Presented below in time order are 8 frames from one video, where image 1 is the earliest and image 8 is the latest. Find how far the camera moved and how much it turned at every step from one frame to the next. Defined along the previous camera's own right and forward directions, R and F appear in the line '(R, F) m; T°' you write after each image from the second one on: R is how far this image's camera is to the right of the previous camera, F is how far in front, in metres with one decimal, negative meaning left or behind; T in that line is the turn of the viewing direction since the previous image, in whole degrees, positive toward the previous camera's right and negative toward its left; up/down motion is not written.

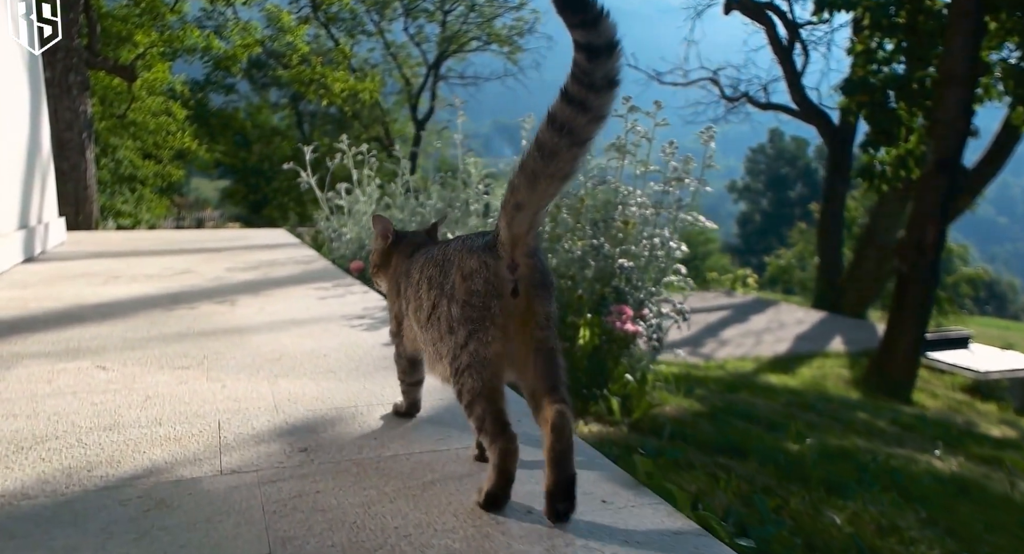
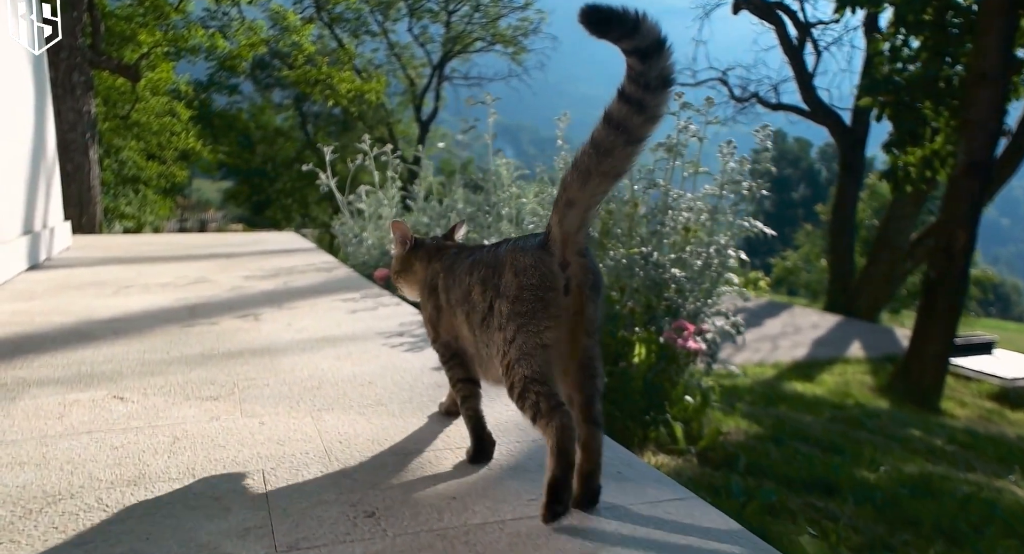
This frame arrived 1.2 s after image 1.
(-0.2, +0.3) m; 0°
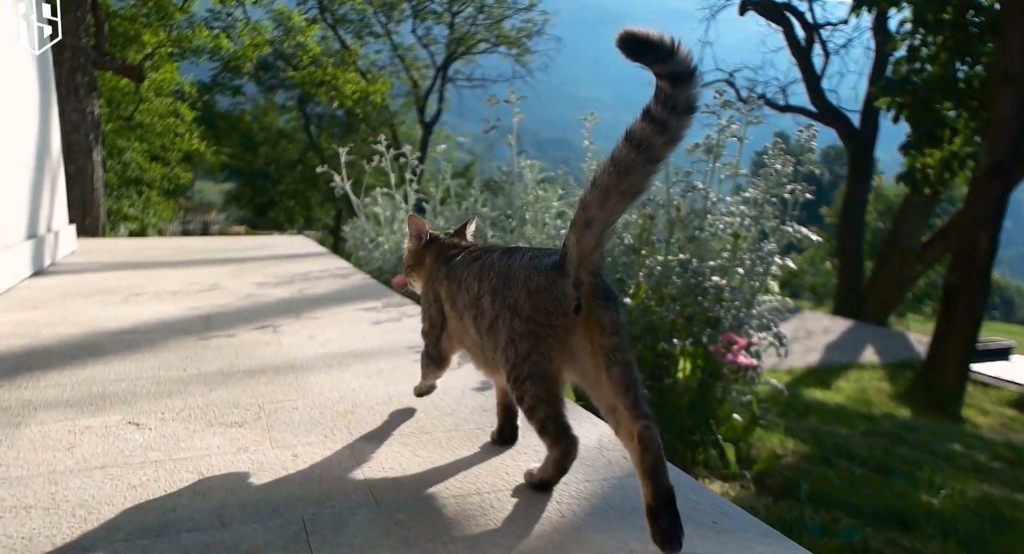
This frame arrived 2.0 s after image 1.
(-0.2, +0.2) m; 0°
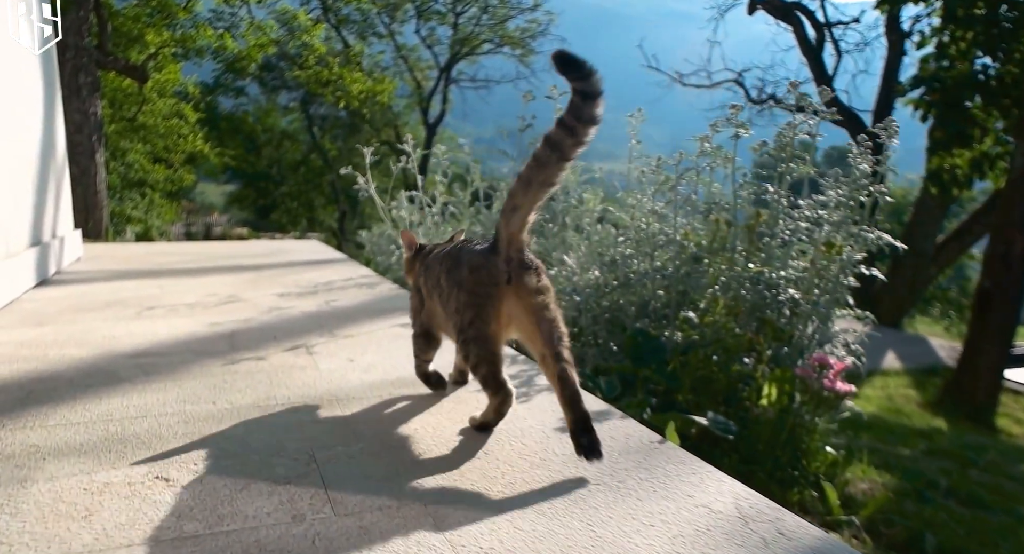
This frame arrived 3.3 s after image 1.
(-0.2, +0.4) m; 0°
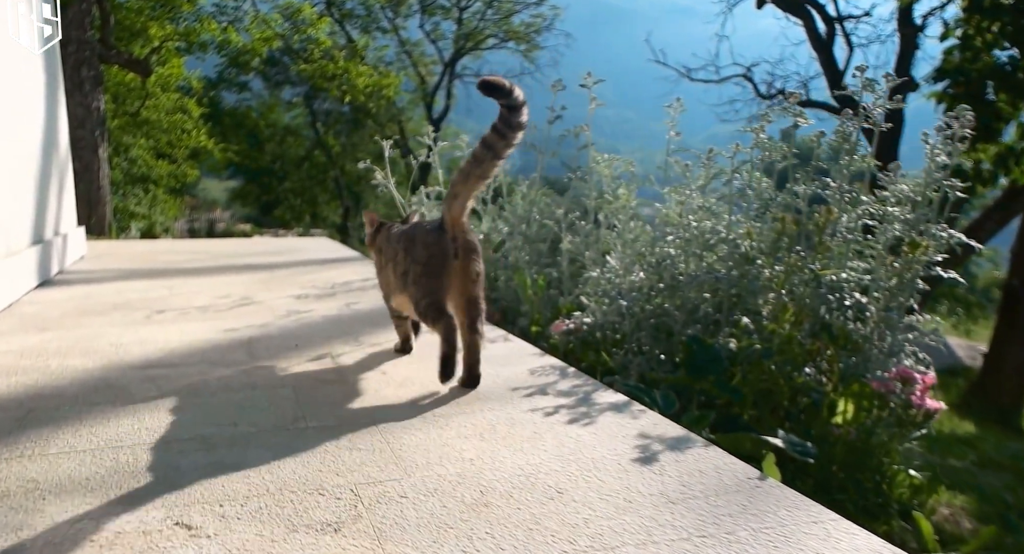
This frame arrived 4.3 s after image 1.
(-0.2, +0.3) m; 0°
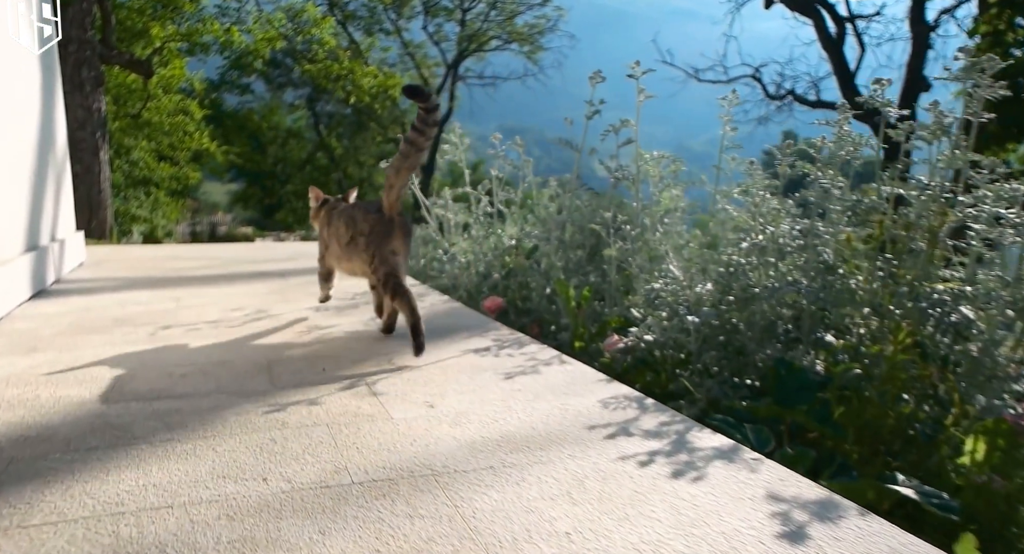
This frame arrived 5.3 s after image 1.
(-0.2, +0.4) m; 0°
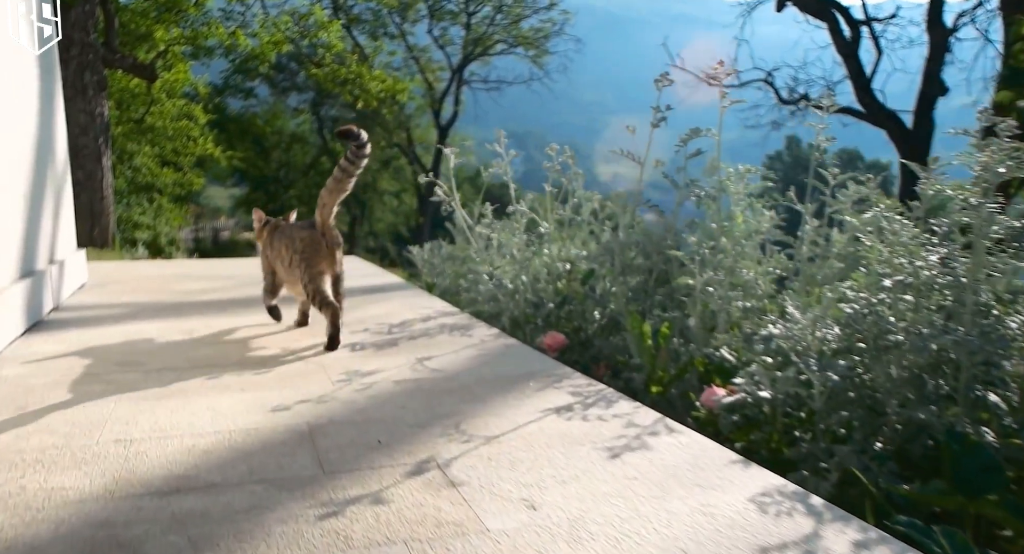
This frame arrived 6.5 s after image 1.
(-0.3, +0.5) m; 0°
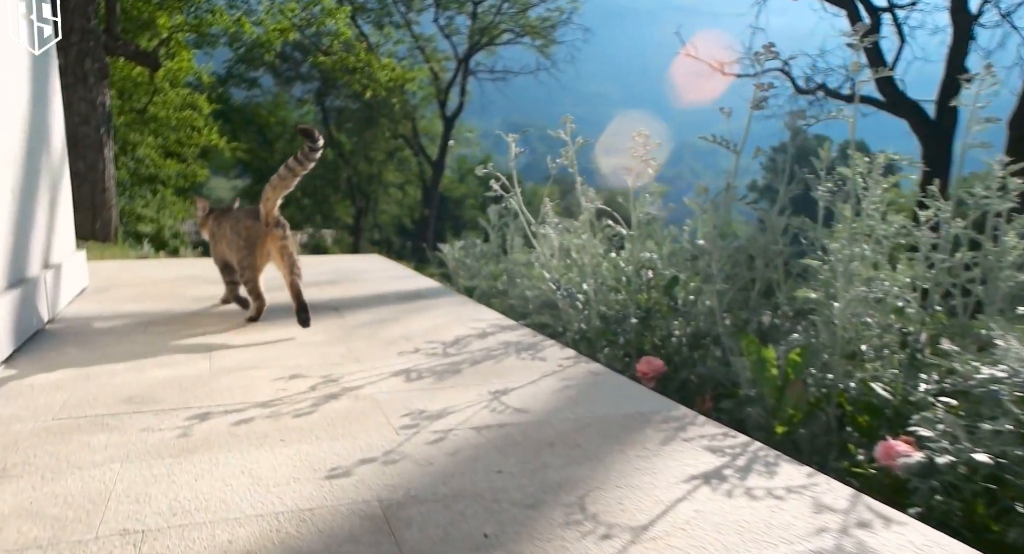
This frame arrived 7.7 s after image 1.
(-0.3, +0.6) m; 0°
